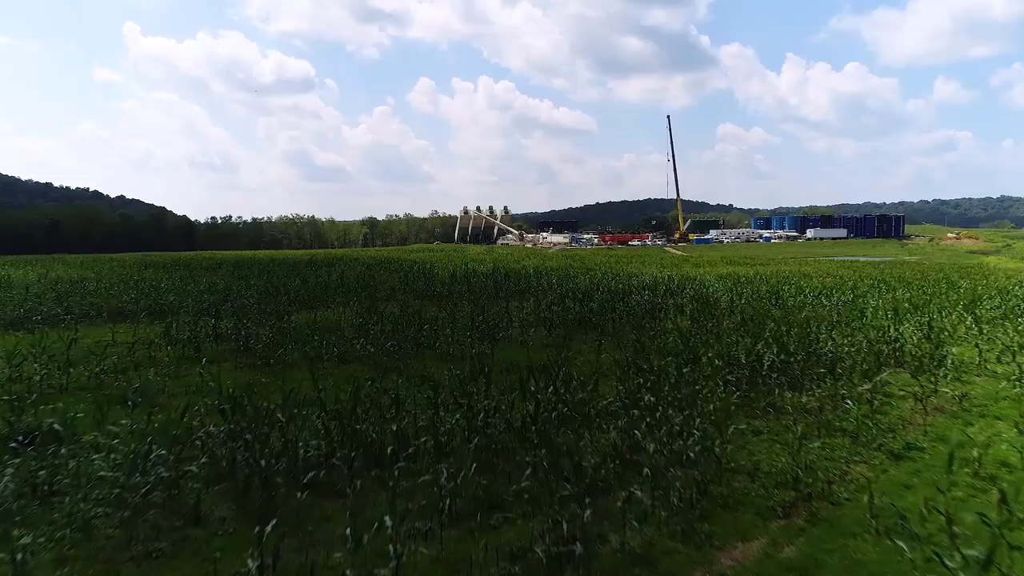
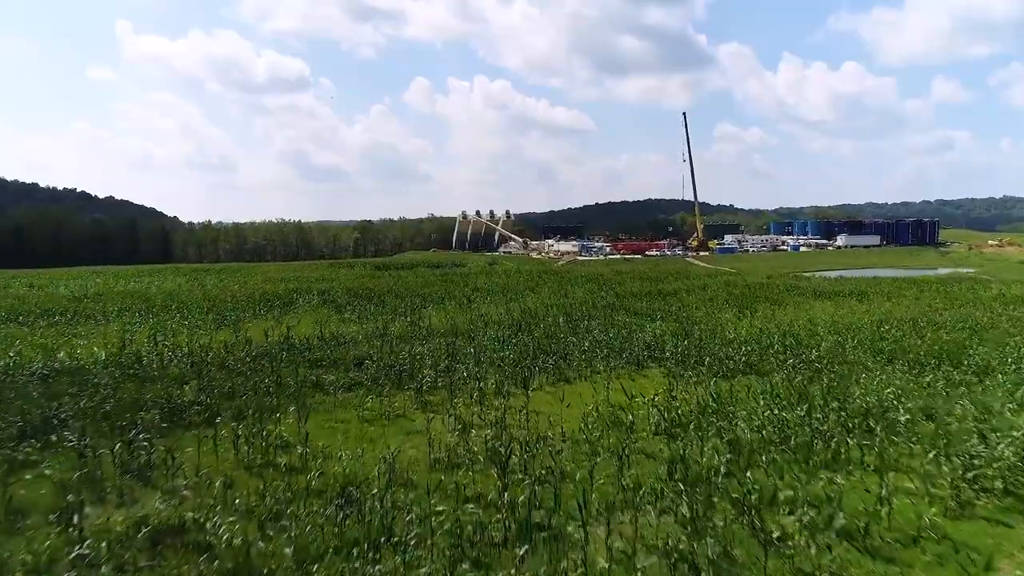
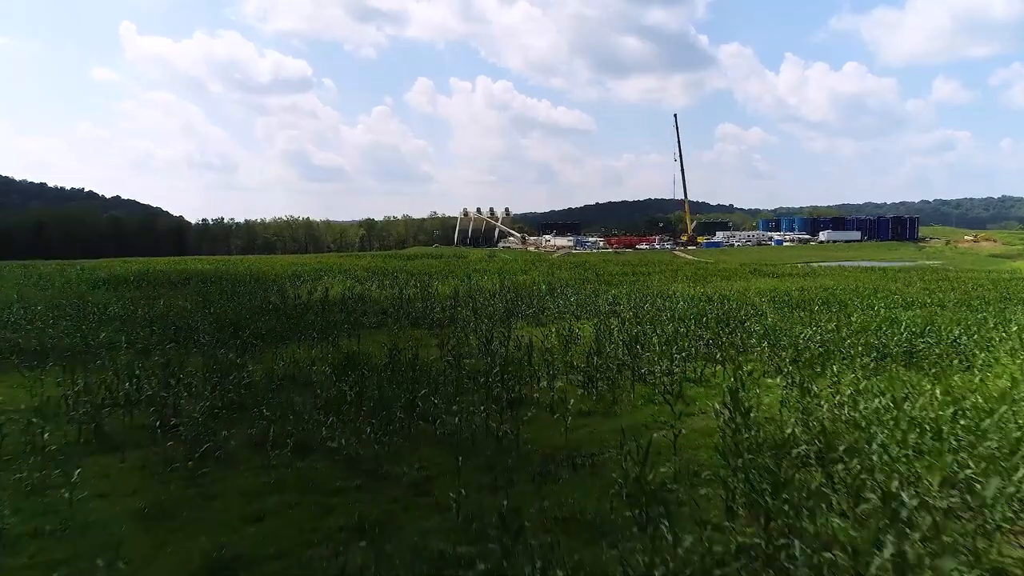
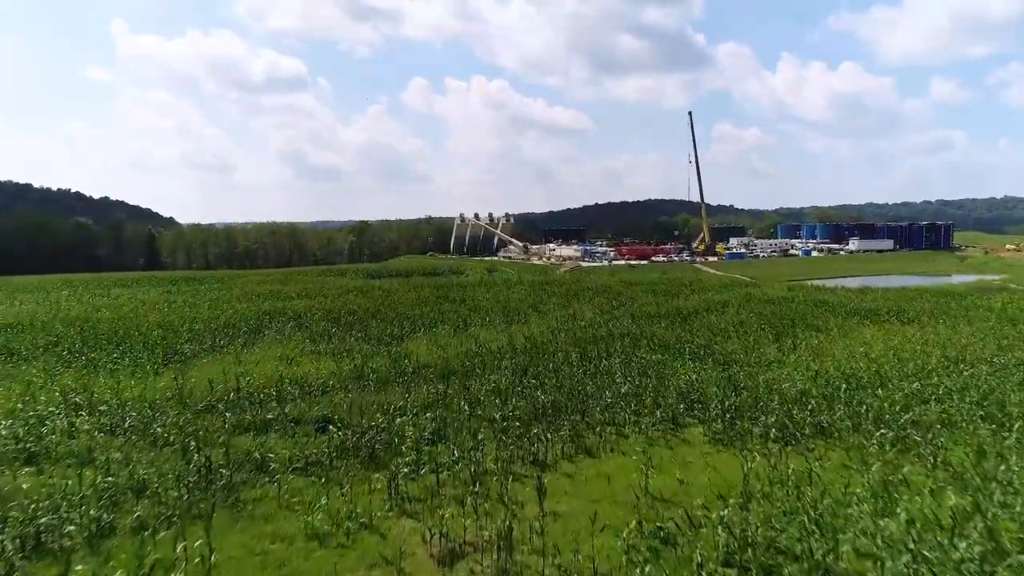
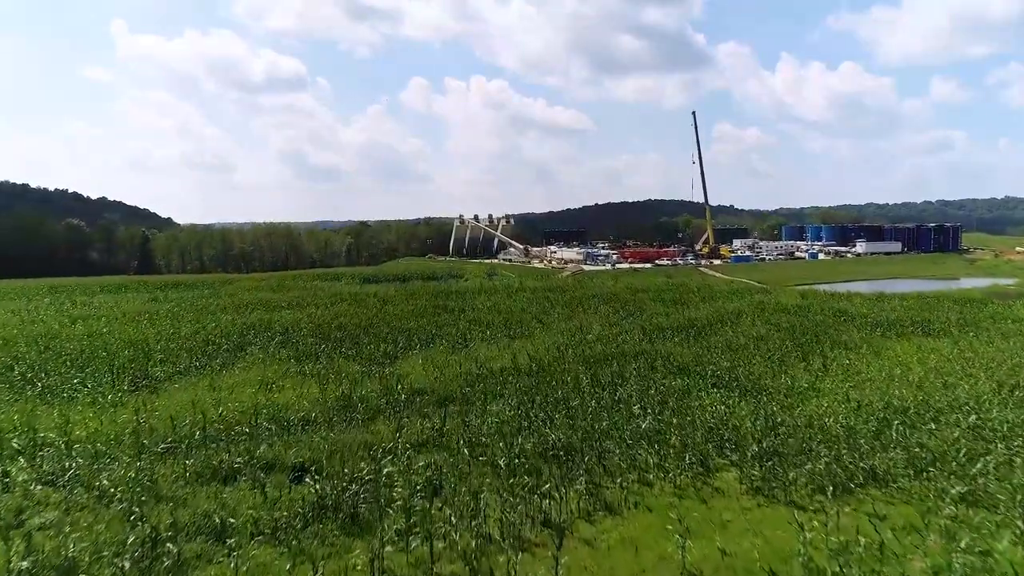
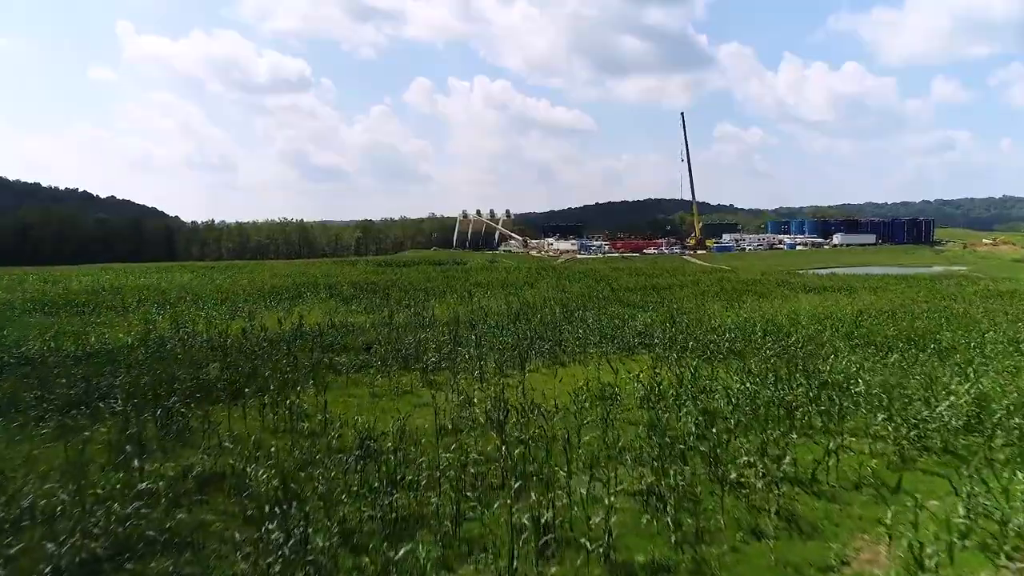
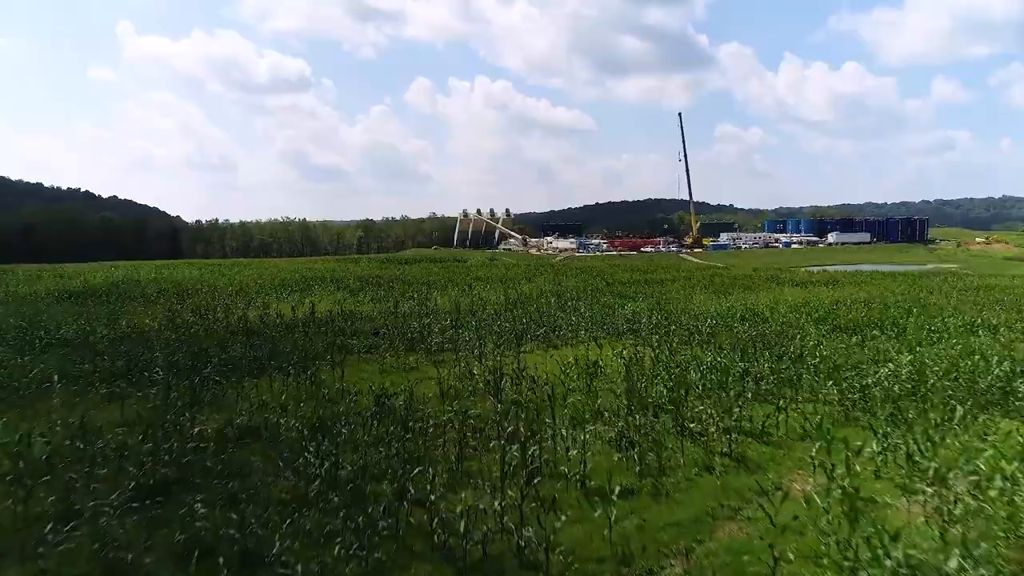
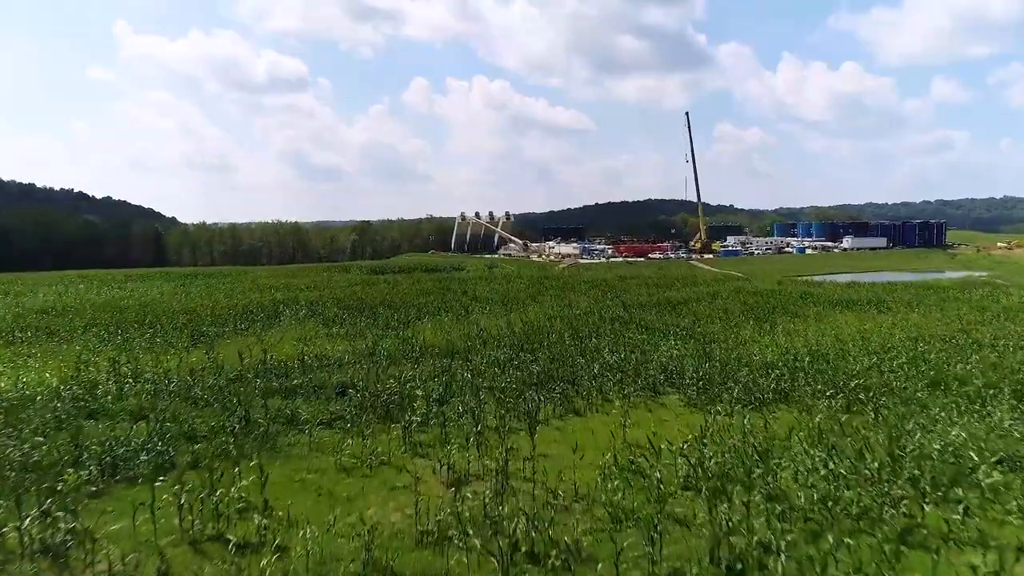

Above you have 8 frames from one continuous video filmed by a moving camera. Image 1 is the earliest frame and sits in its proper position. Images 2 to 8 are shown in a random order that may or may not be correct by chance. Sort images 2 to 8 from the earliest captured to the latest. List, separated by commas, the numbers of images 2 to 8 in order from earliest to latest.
3, 7, 6, 2, 8, 4, 5
